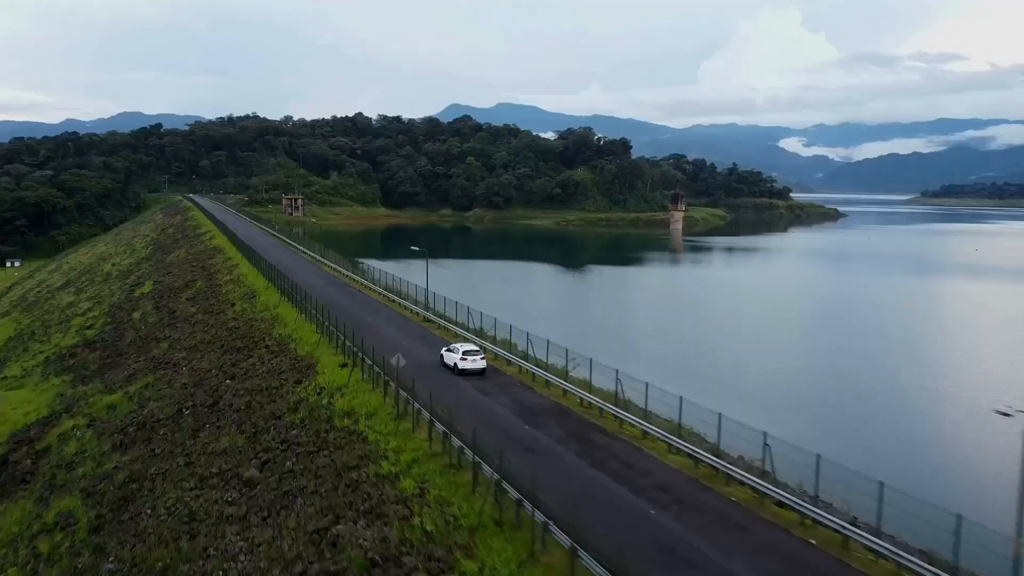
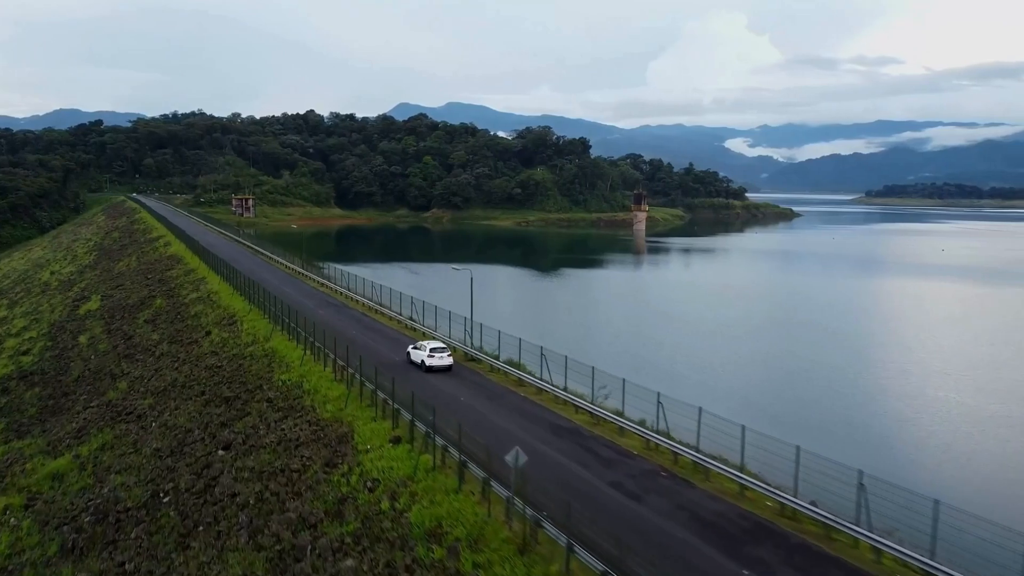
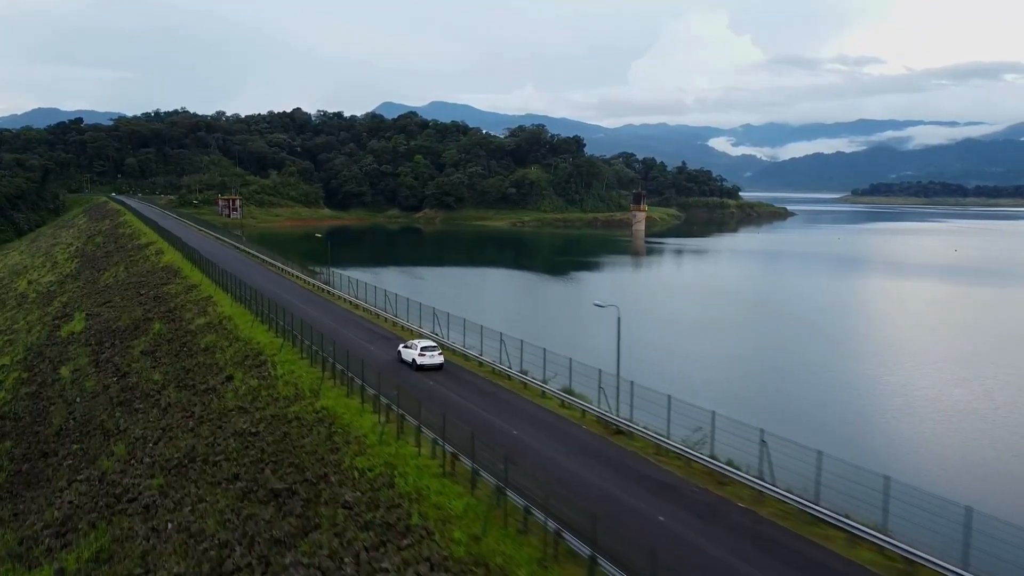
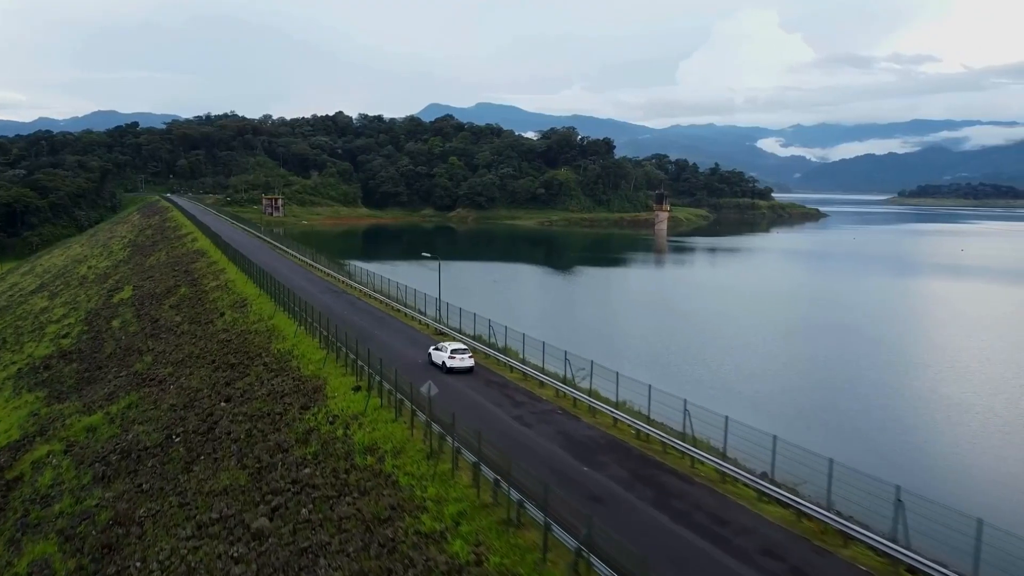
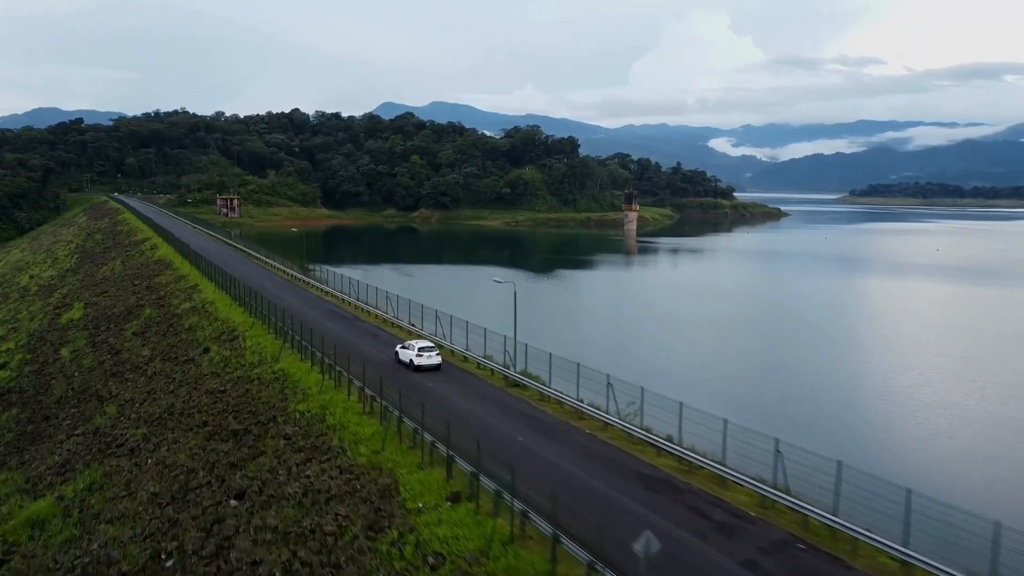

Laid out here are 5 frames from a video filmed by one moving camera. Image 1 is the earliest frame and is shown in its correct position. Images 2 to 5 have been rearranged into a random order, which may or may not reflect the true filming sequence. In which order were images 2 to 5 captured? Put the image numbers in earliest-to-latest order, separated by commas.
4, 2, 5, 3
